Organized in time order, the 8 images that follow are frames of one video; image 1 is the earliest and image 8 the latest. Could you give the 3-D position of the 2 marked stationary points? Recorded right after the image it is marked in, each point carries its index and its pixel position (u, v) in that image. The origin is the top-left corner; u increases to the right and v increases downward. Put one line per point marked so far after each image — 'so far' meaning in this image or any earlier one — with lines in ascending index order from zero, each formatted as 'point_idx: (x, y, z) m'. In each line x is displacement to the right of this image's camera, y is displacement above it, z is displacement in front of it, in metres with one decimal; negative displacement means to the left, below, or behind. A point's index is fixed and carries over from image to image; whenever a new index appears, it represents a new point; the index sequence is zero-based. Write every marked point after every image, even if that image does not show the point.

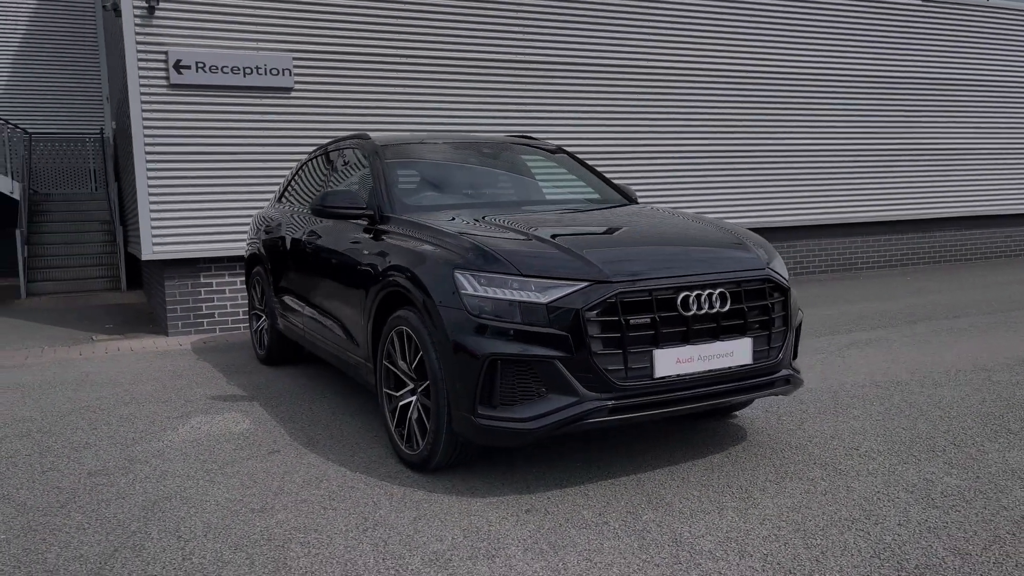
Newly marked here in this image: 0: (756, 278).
0: (+1.1, 0.0, +3.9) m
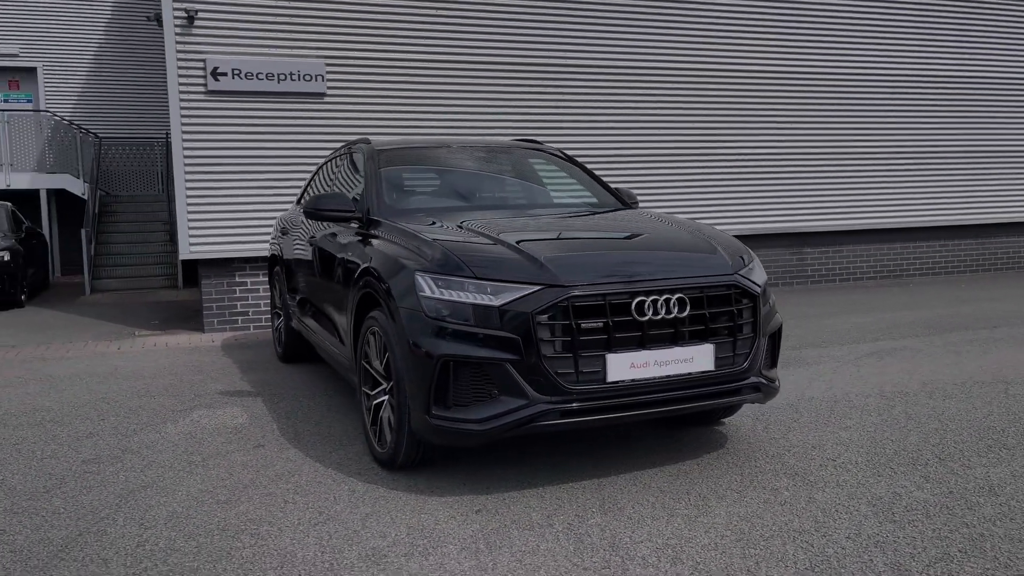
0: (+0.9, 0.0, +3.9) m
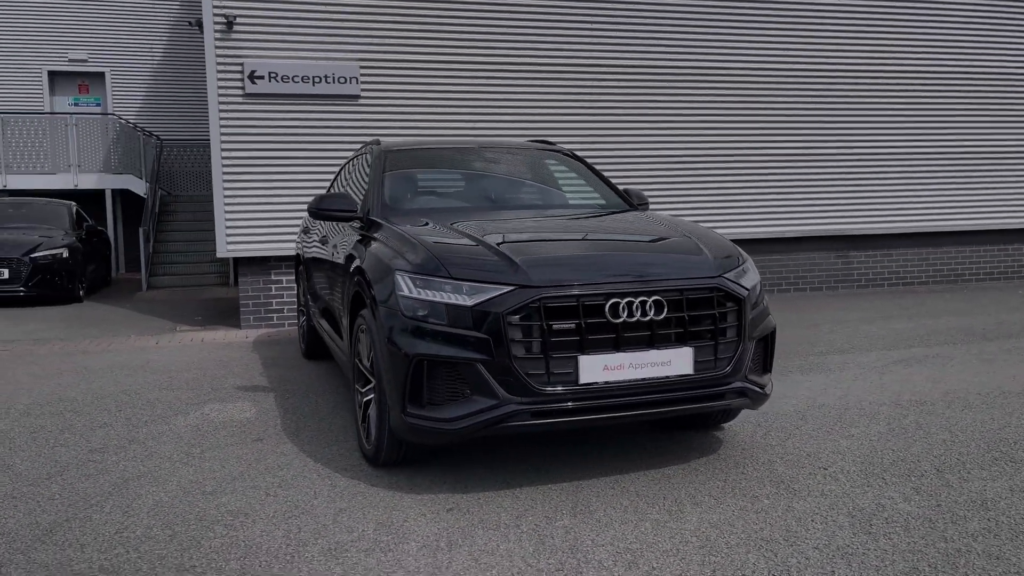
0: (+0.8, 0.0, +3.8) m
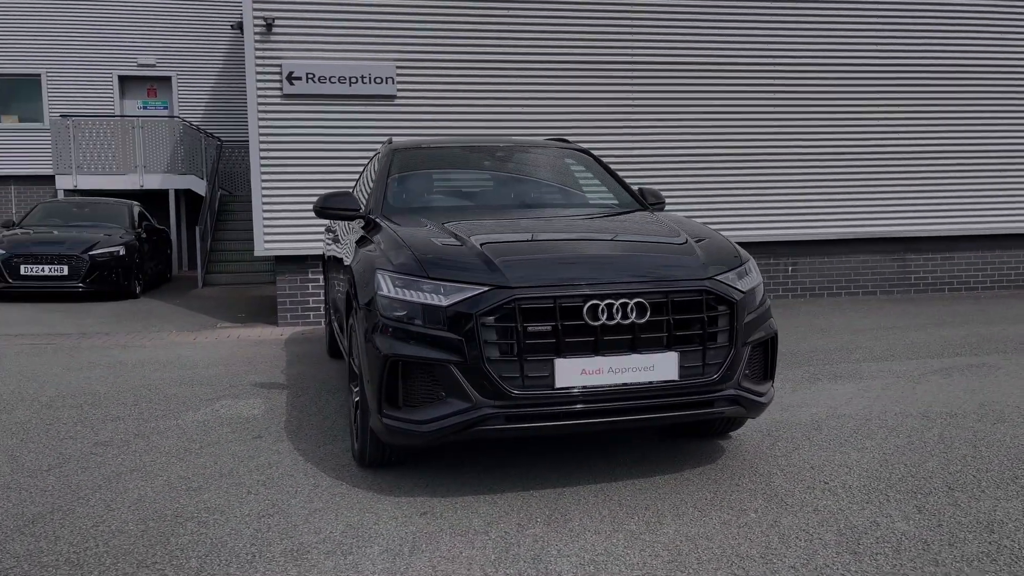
0: (+0.7, 0.0, +3.7) m
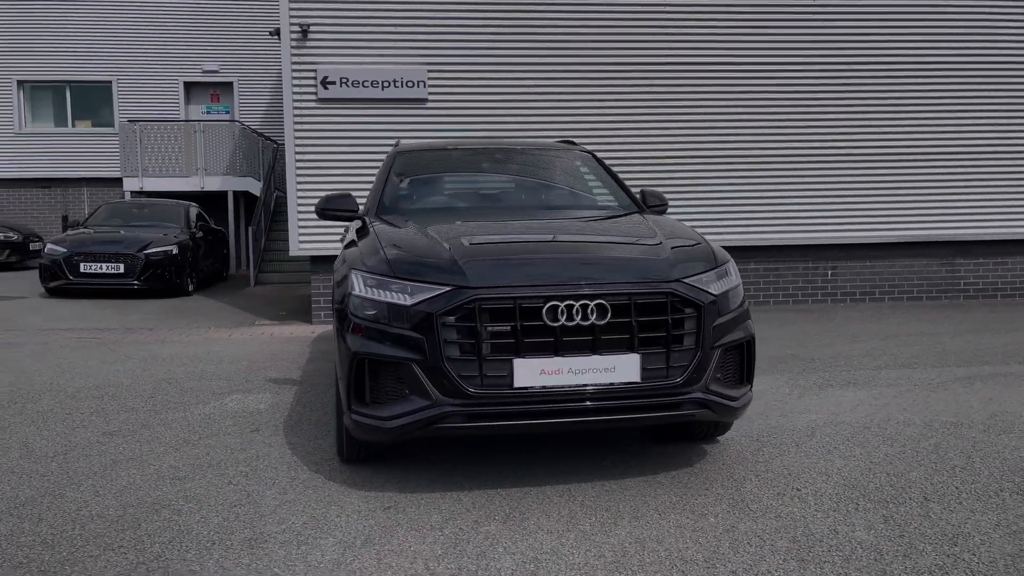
0: (+0.6, 0.0, +3.7) m
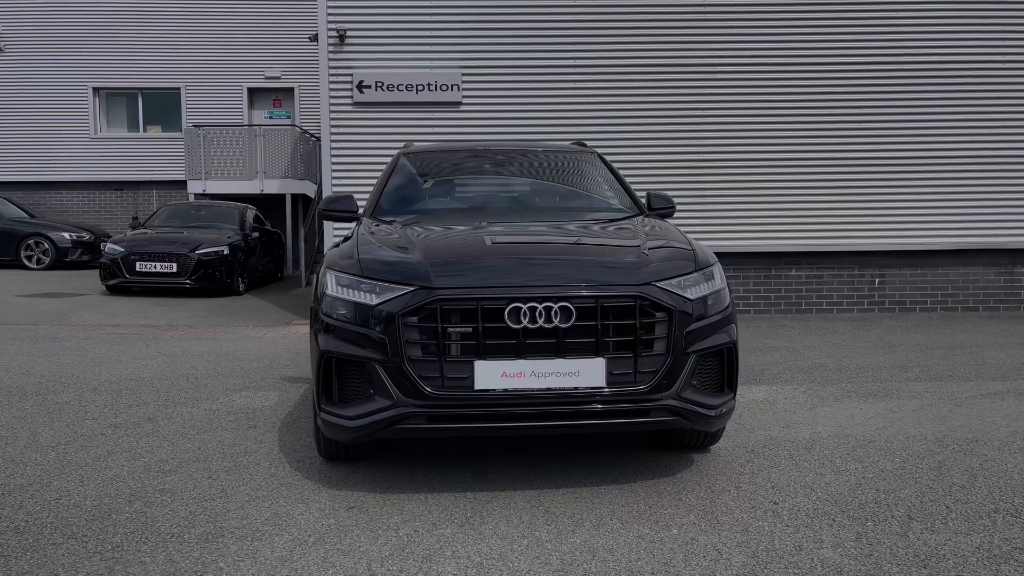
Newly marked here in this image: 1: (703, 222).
0: (+0.4, 0.0, +3.6) m
1: (+2.1, +0.8, +10.4) m
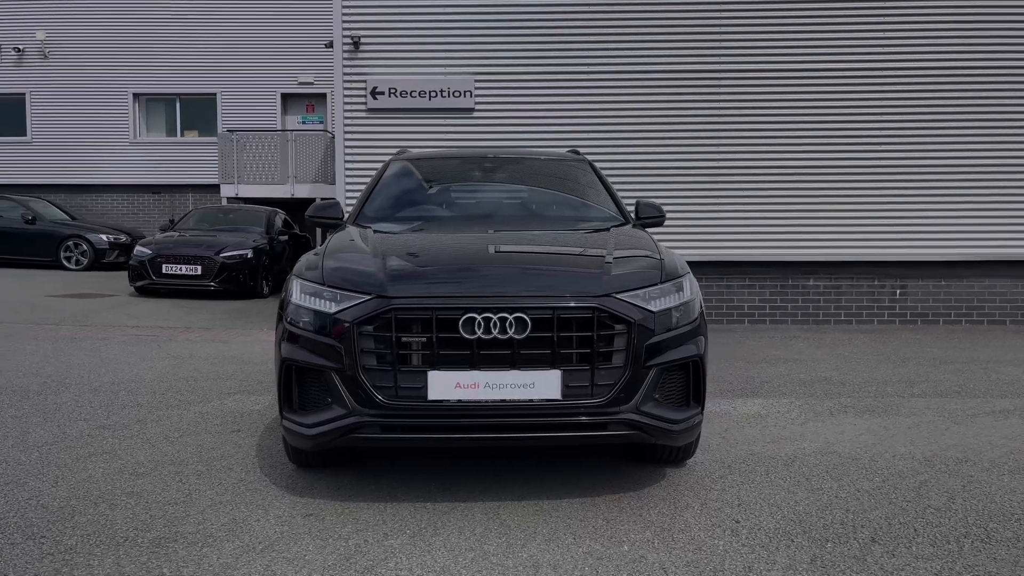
0: (+0.3, -0.1, +3.5) m
1: (+2.3, +0.7, +10.3) m
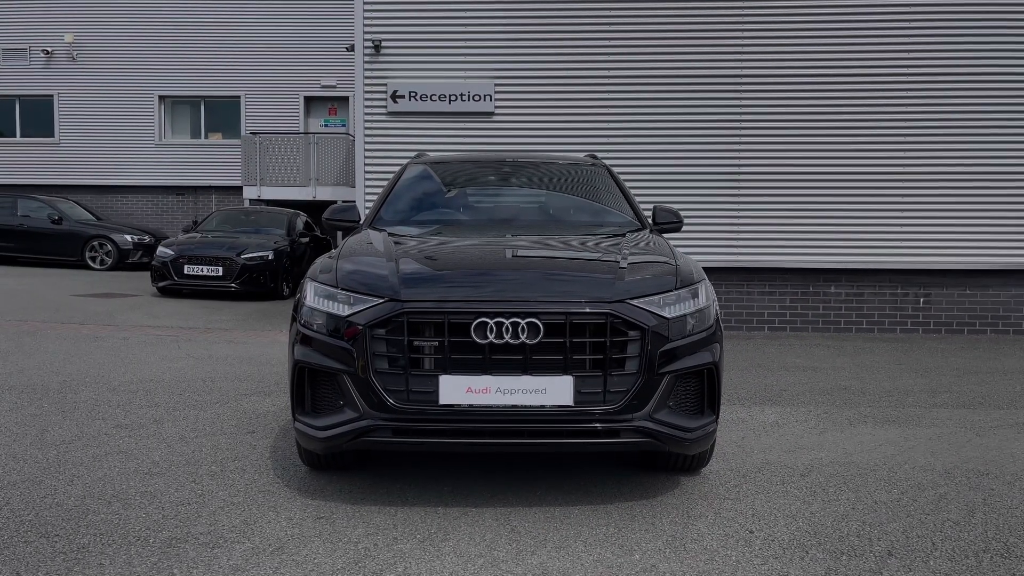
0: (+0.3, -0.1, +3.5) m
1: (+2.5, +0.6, +10.2) m
